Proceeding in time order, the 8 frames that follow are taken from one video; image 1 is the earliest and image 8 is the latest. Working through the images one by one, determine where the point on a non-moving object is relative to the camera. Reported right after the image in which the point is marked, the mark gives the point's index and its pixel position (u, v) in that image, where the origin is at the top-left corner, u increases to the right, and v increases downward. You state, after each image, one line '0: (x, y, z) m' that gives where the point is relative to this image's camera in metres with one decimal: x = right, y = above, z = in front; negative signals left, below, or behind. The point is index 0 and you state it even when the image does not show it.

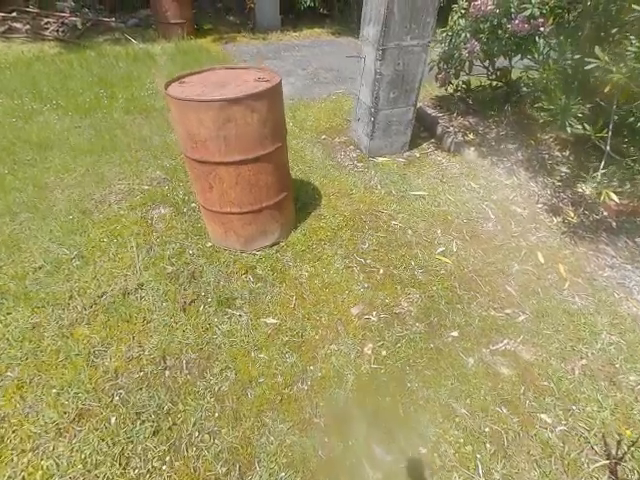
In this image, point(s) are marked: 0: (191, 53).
0: (-2.5, +3.6, +6.5) m
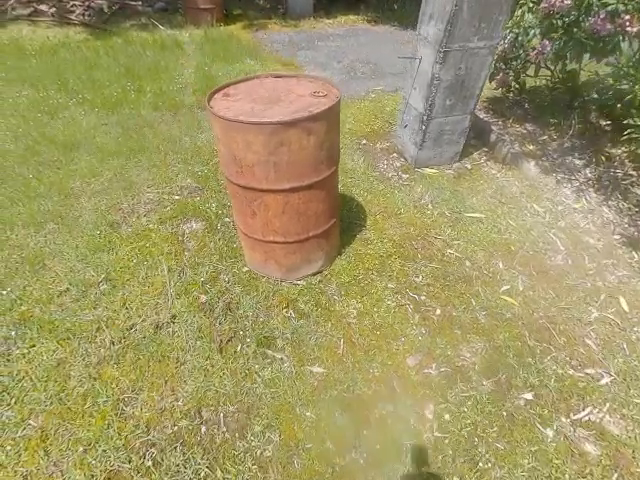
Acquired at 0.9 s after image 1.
0: (-1.8, +3.6, +6.2) m
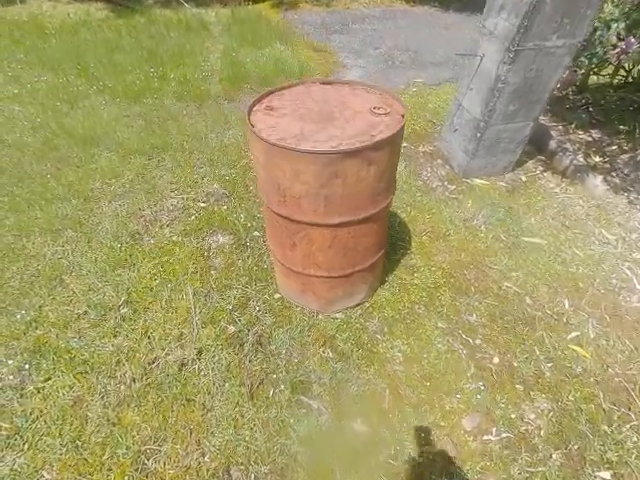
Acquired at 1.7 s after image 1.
0: (-1.2, +3.7, +5.8) m
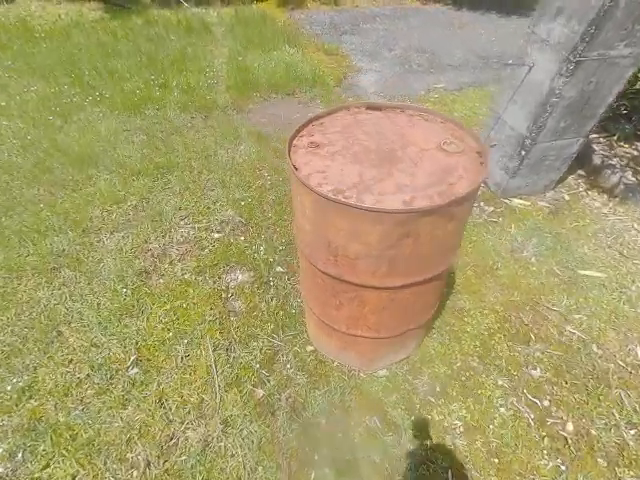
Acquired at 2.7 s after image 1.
0: (-1.0, +3.4, +5.4) m
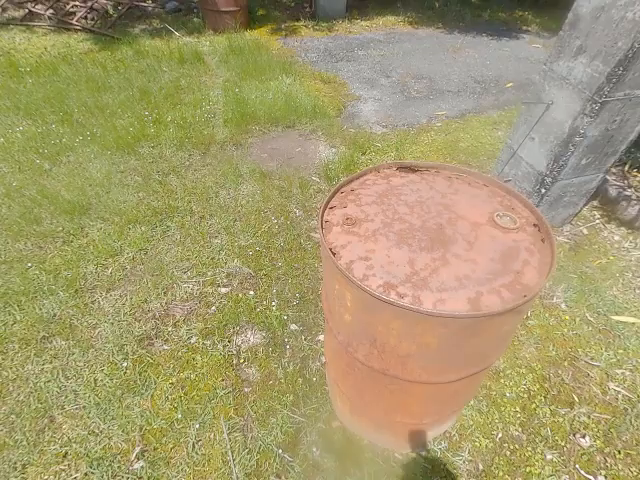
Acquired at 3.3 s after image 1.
0: (-1.1, +2.9, +5.3) m
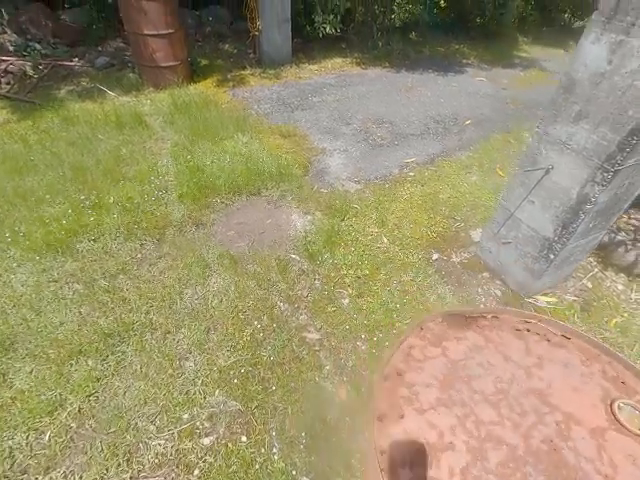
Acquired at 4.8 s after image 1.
0: (-1.8, +1.9, +4.8) m
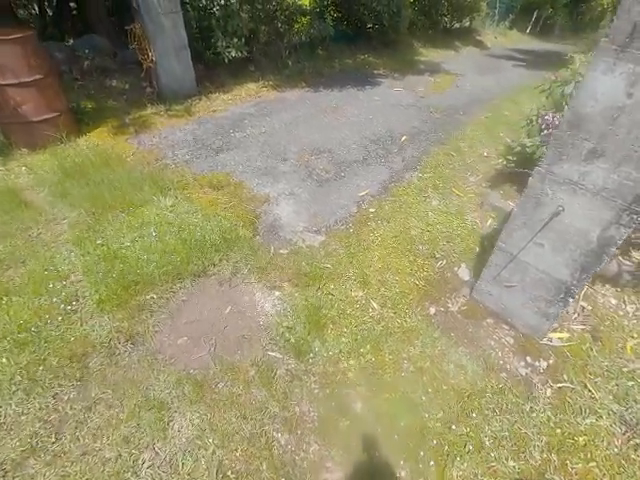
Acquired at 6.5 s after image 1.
0: (-2.6, +0.8, +3.9) m
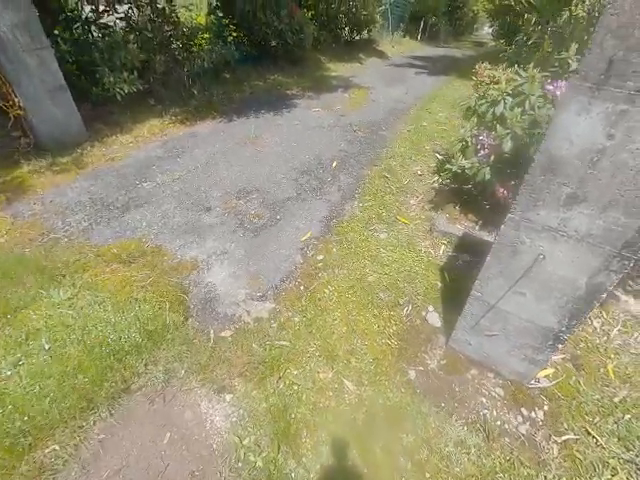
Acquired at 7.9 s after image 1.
0: (-3.2, -0.2, +2.9) m
